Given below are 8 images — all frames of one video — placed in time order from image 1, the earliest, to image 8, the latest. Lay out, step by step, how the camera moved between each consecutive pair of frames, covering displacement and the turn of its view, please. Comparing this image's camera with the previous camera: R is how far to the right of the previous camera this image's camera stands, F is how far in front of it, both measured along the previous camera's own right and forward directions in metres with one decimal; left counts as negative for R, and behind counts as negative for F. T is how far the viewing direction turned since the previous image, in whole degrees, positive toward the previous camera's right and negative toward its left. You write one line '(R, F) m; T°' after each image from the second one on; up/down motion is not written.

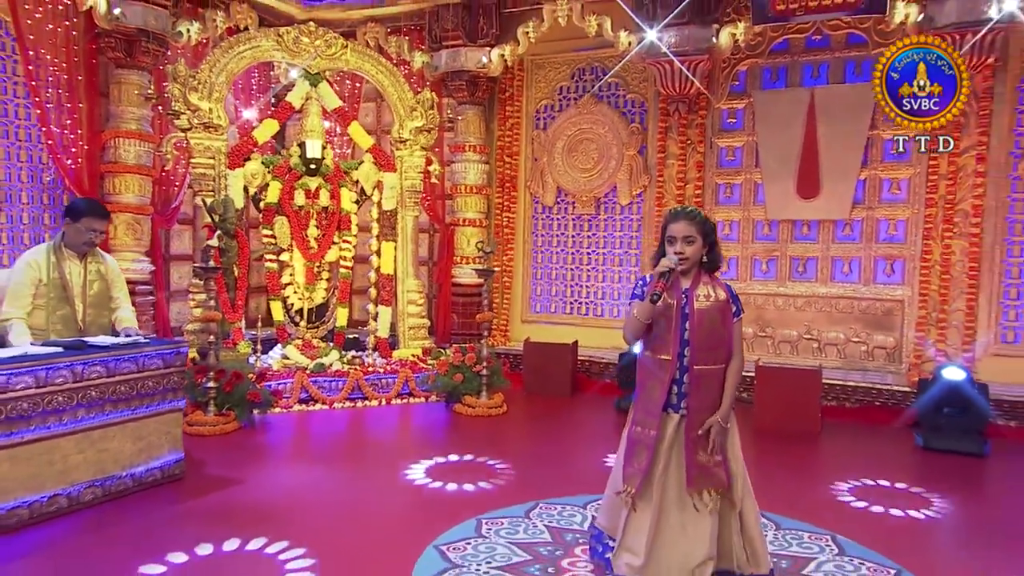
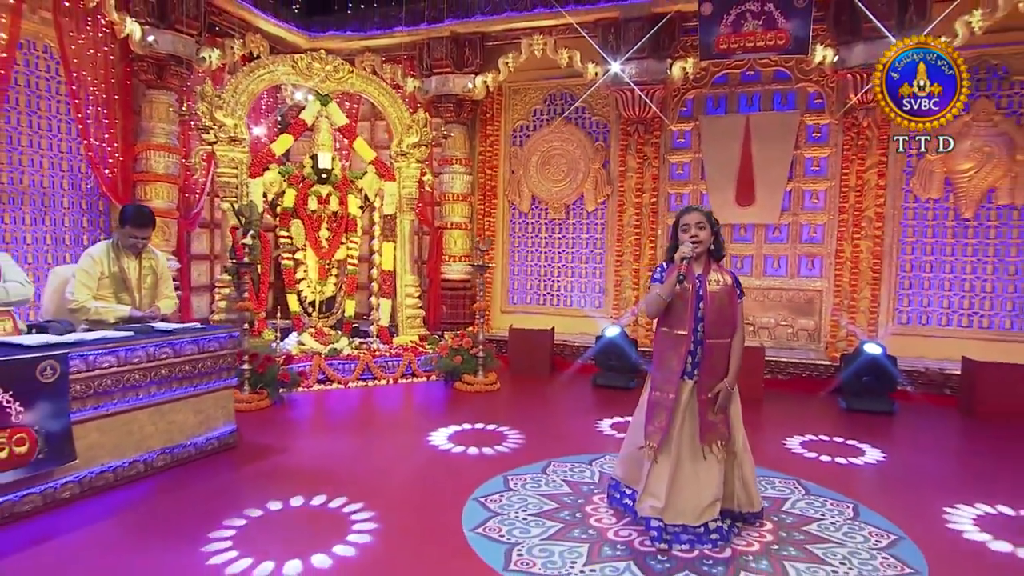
(-0.2, -0.7) m; +4°
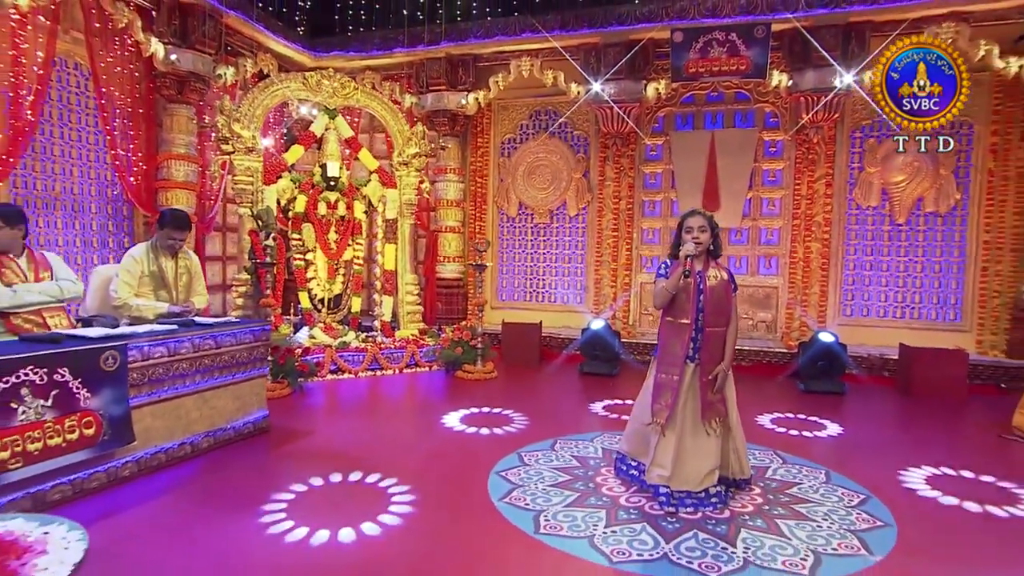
(-0.2, -0.5) m; +3°
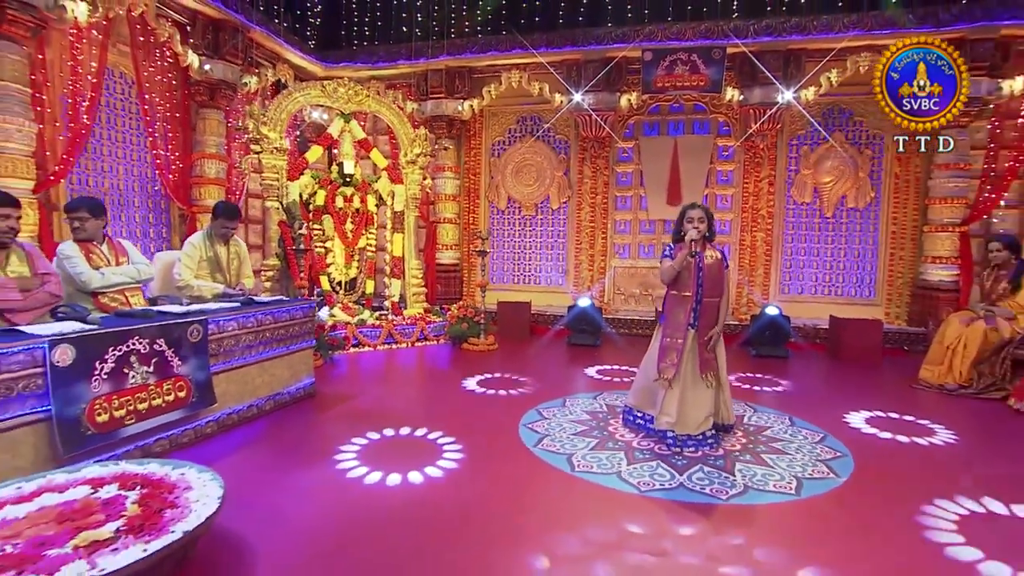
(-0.4, -0.9) m; +4°
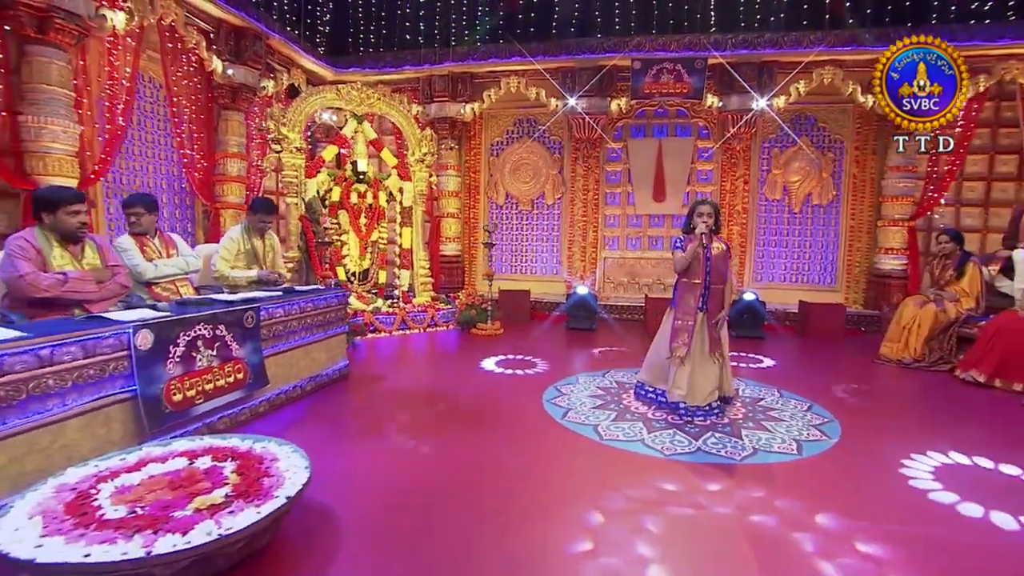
(-0.5, -0.5) m; +4°
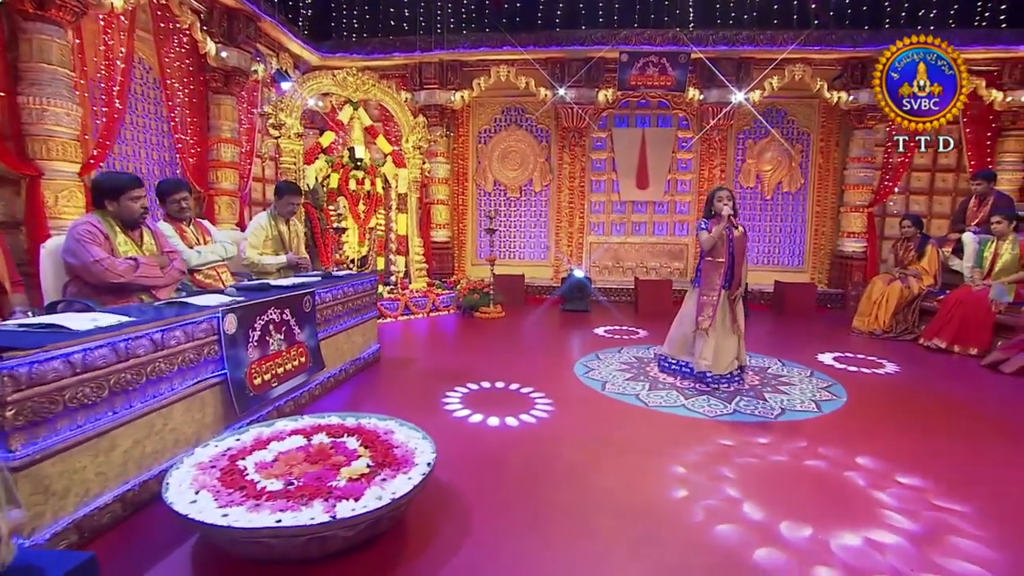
(-0.9, -0.3) m; +6°
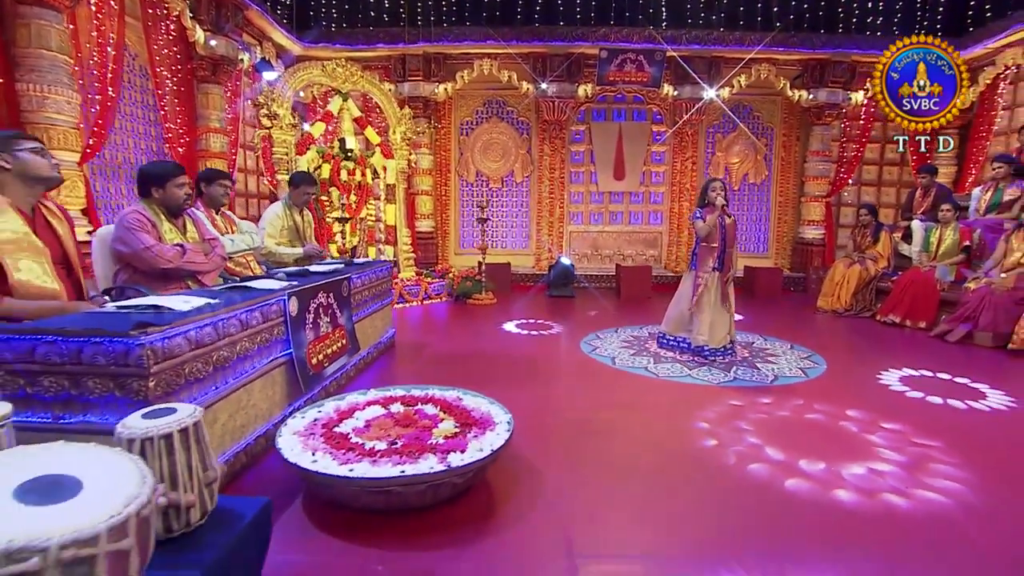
(-0.7, -0.4) m; +5°
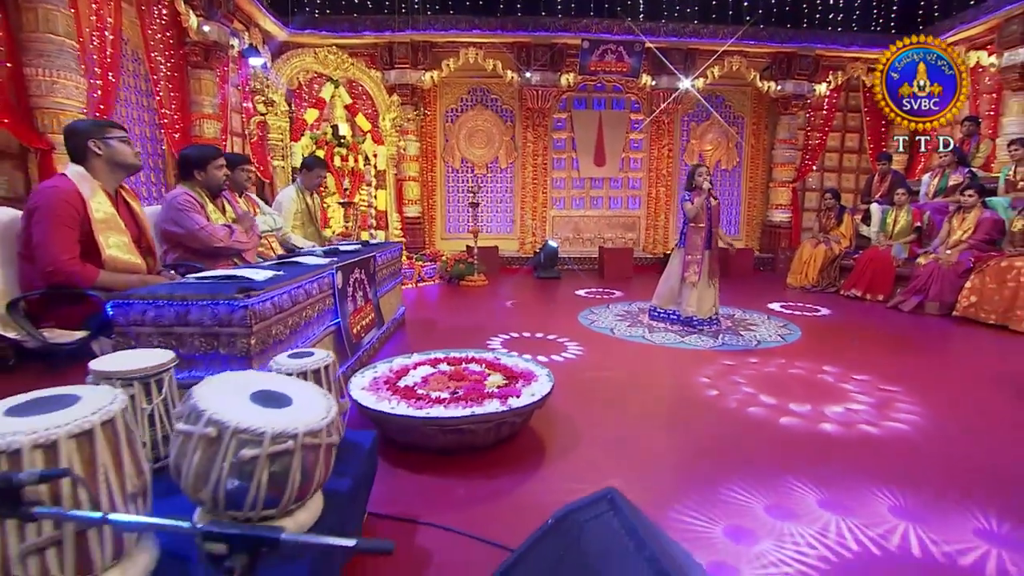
(-0.5, -0.4) m; +4°
